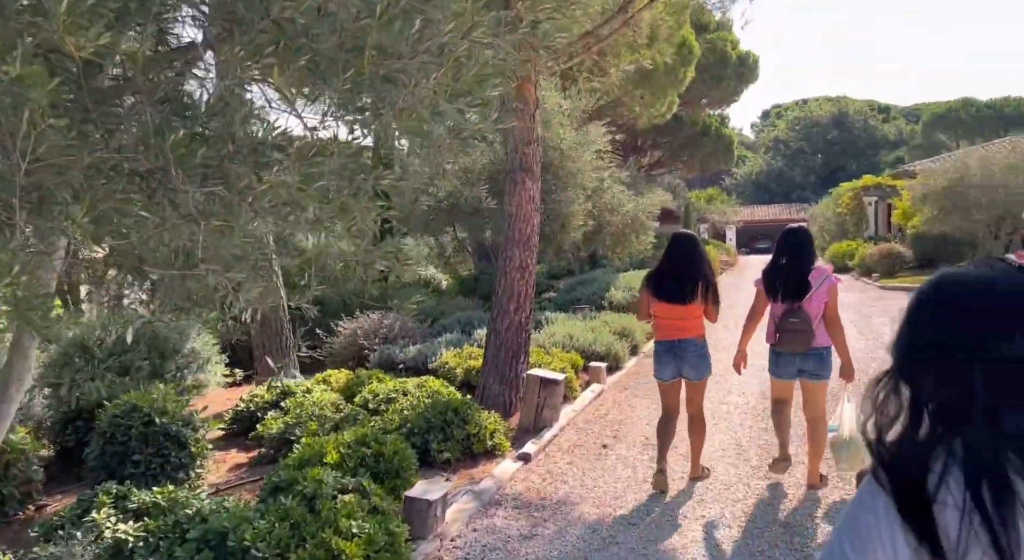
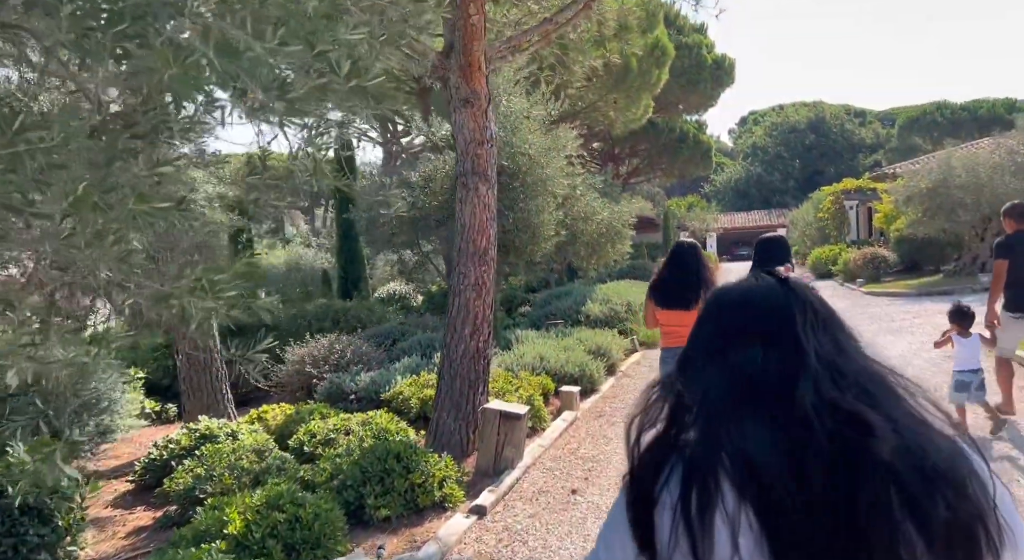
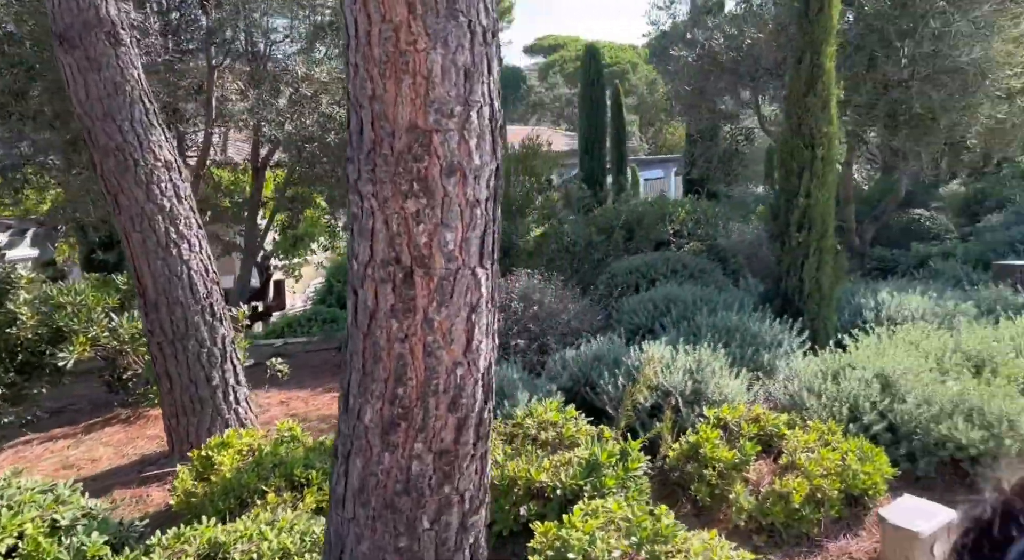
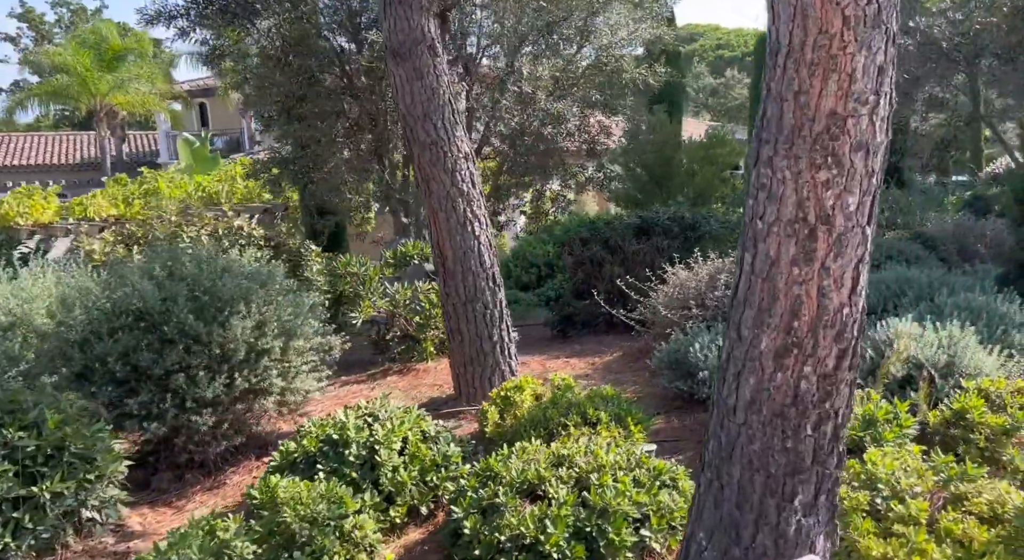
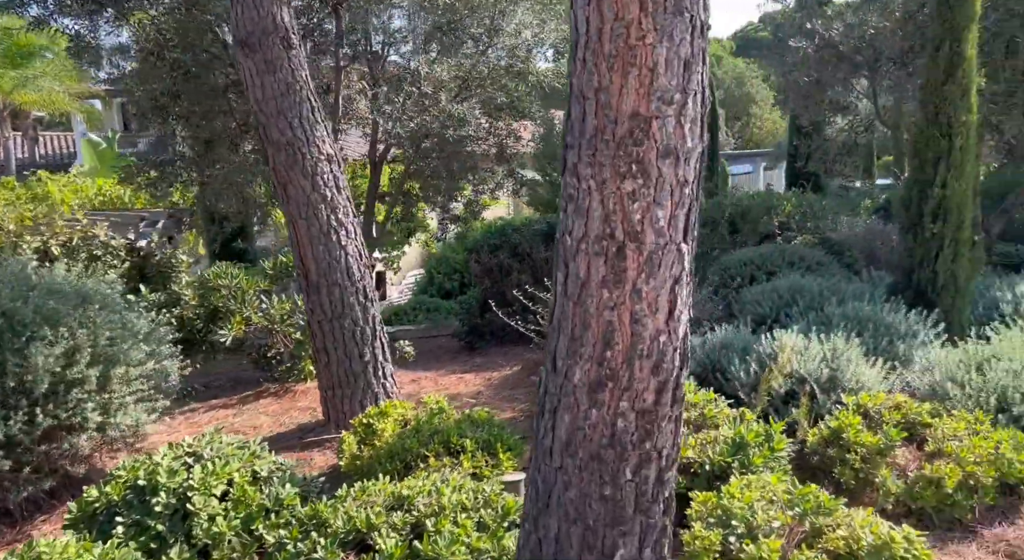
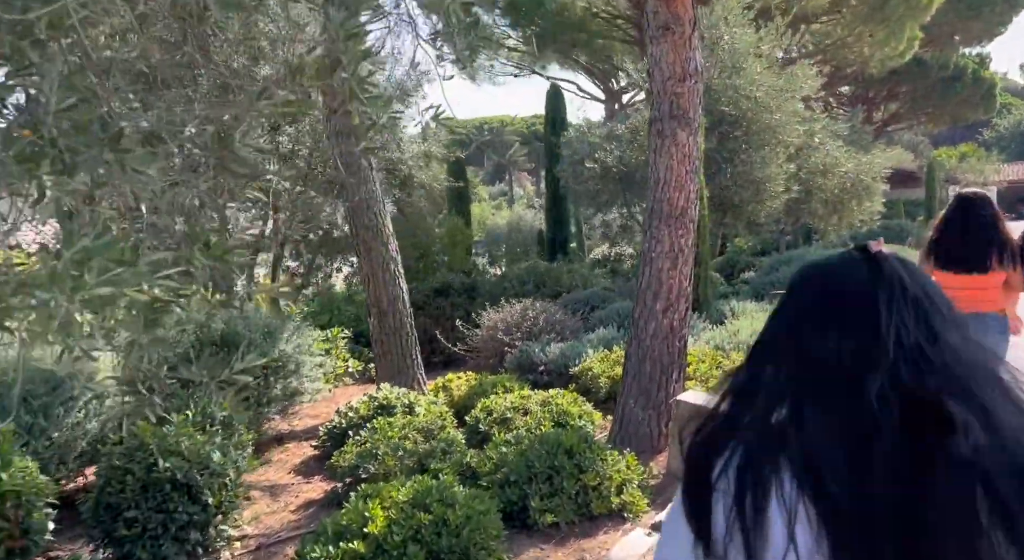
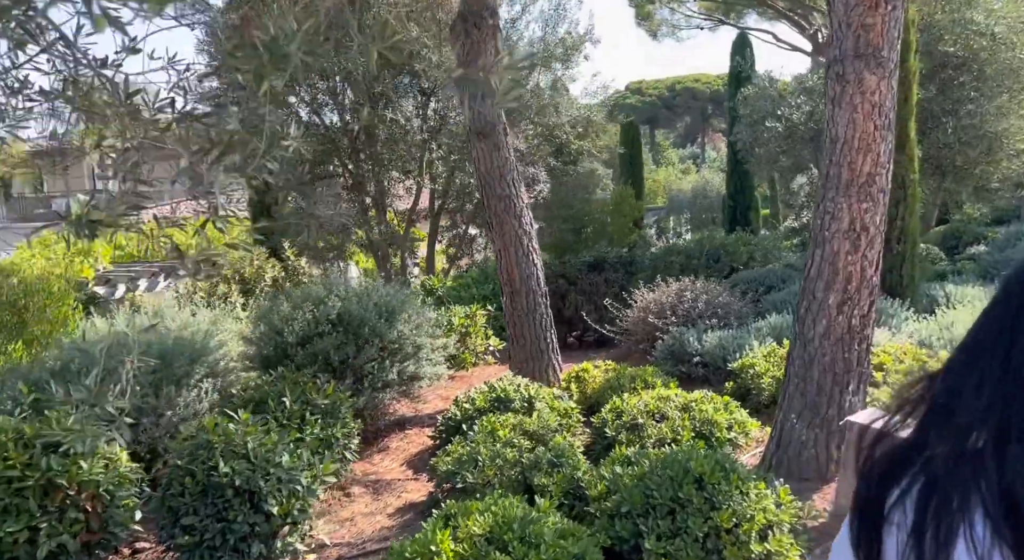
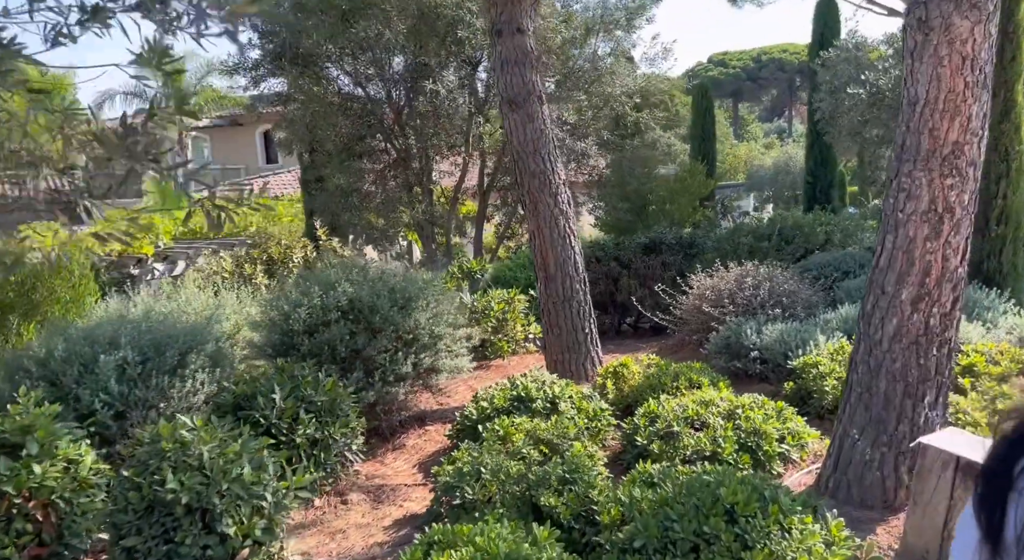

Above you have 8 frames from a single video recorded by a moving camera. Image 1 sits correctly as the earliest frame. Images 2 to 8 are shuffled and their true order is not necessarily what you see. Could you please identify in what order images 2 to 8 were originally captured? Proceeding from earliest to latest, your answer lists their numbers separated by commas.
2, 6, 7, 8, 4, 5, 3
